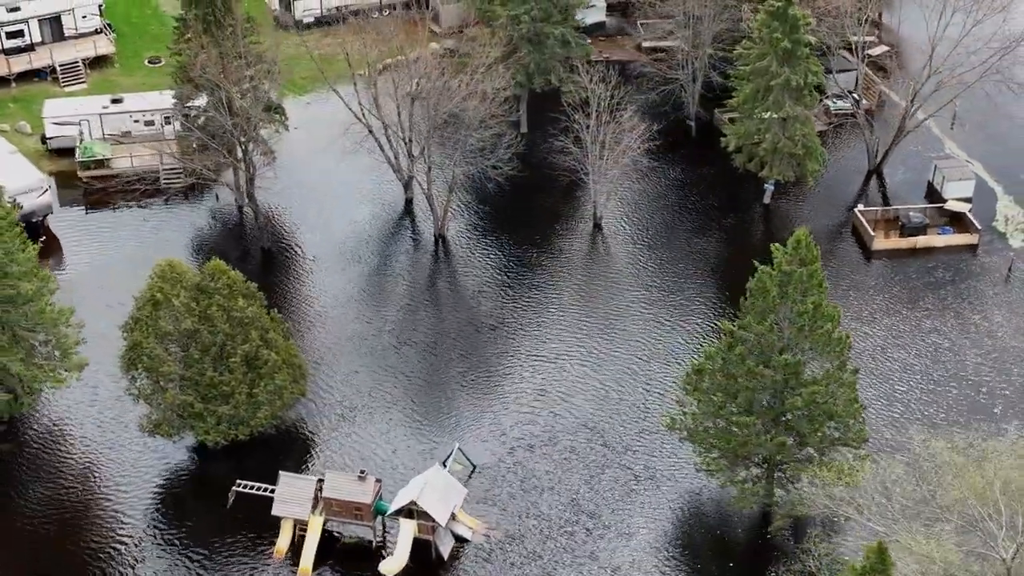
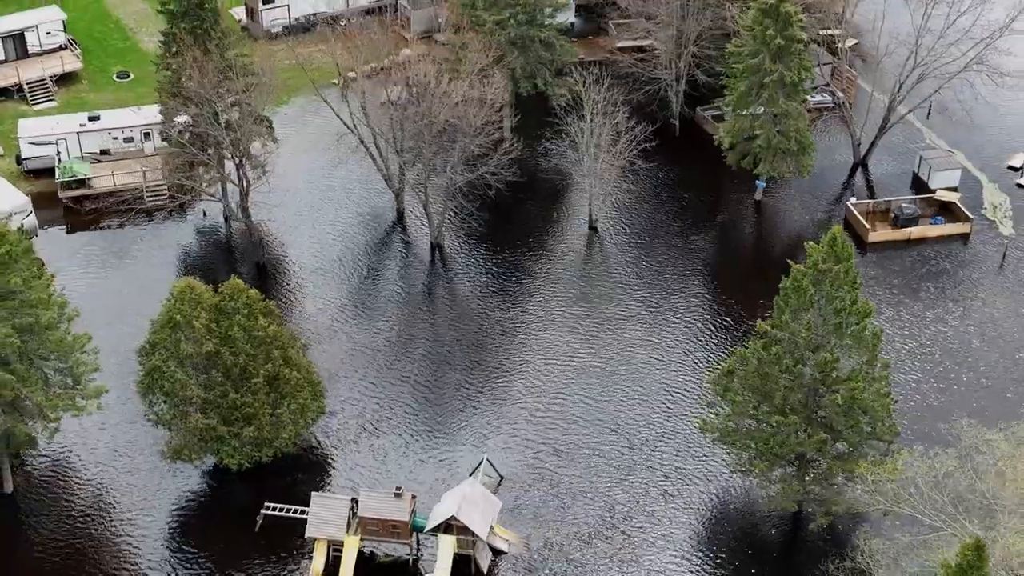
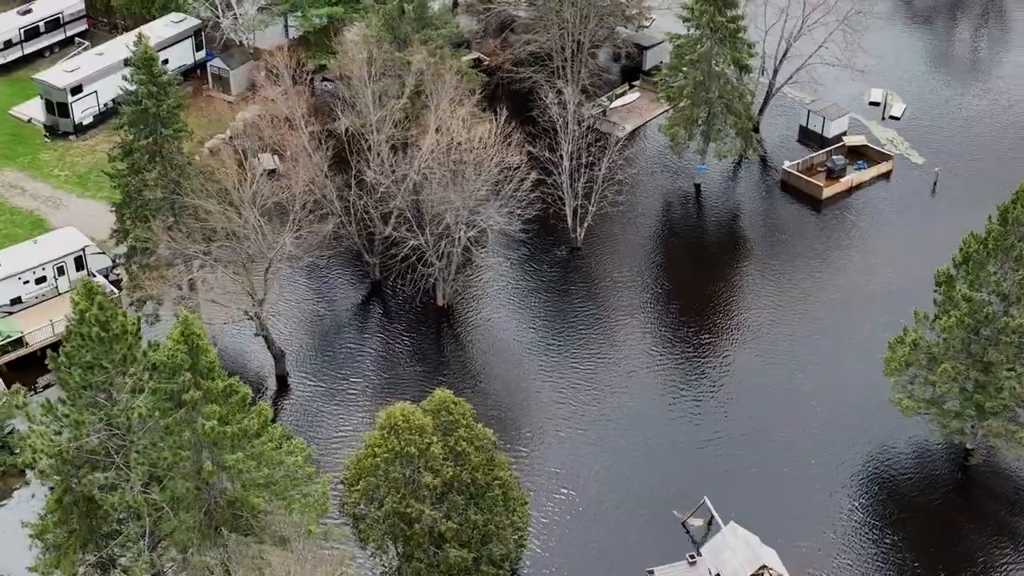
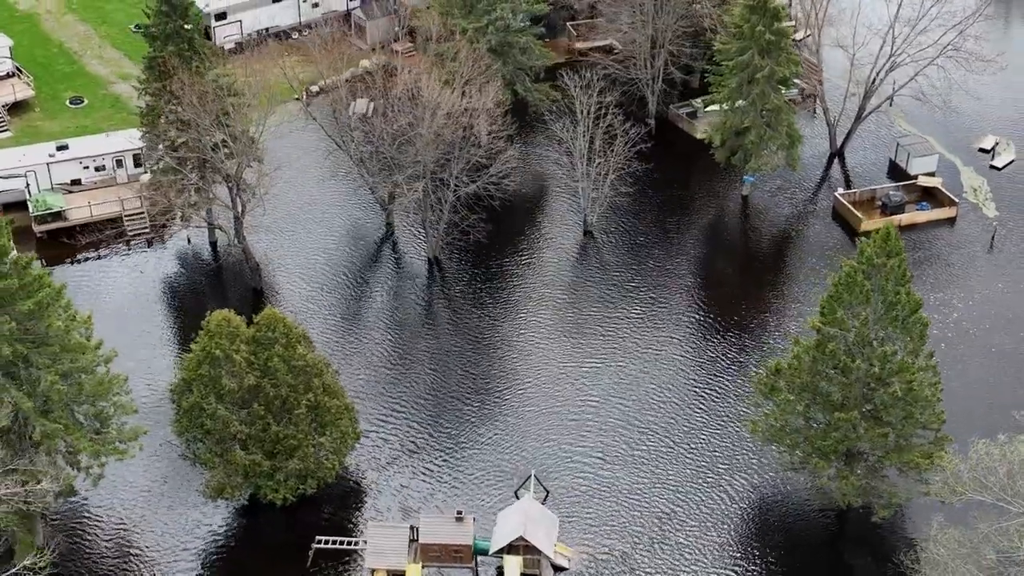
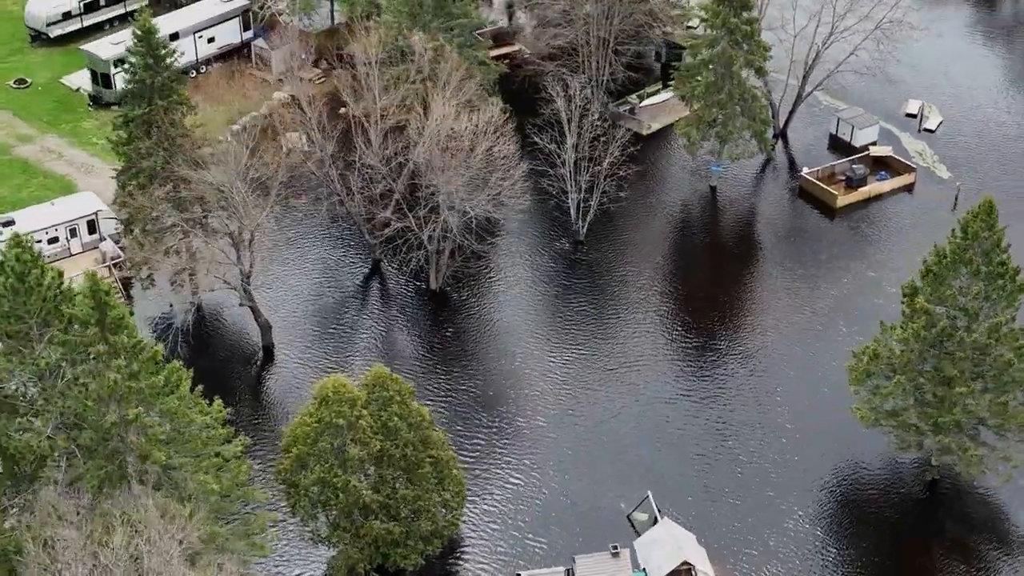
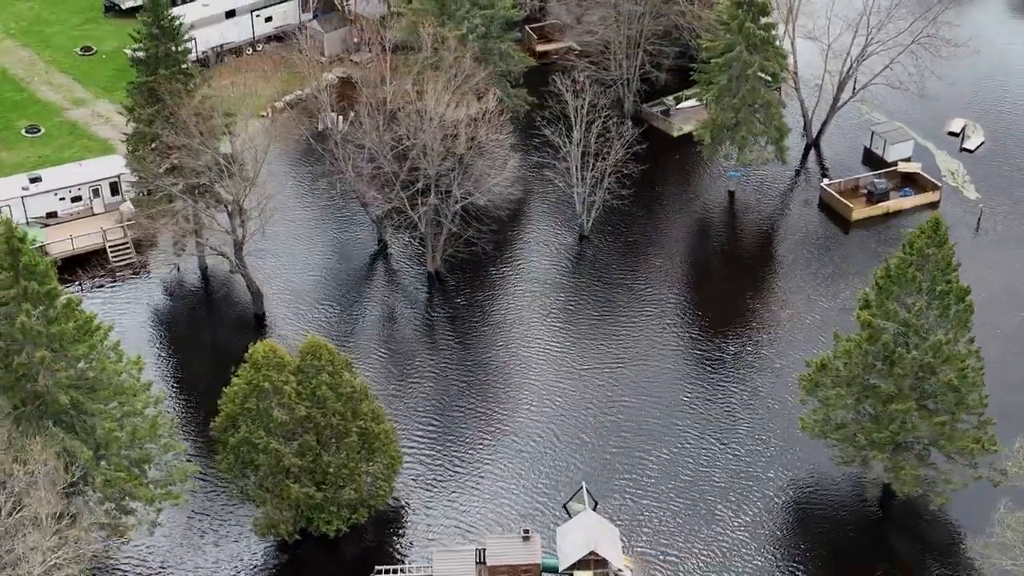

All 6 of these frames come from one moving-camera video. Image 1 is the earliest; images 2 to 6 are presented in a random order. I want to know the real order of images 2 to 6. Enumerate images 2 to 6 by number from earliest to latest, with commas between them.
2, 4, 6, 5, 3
